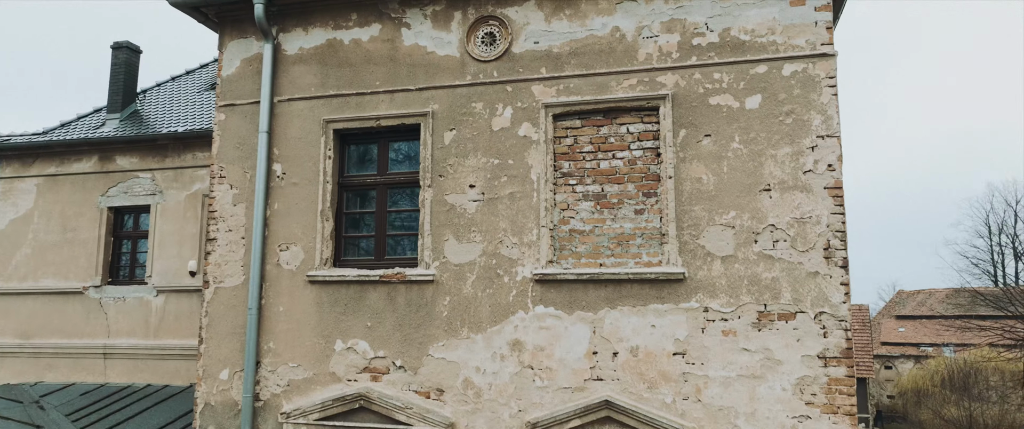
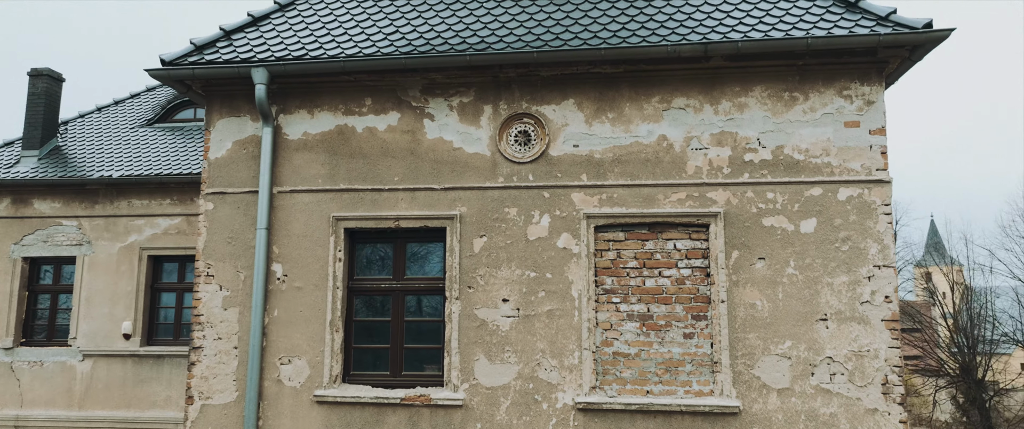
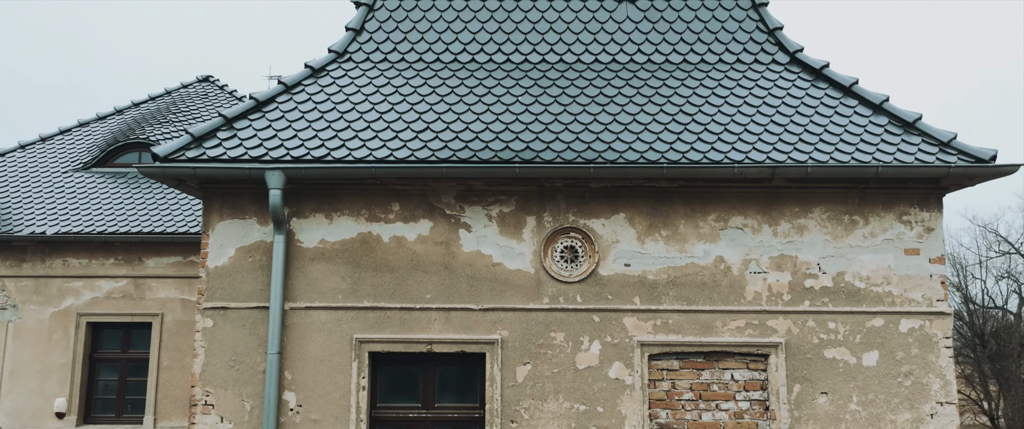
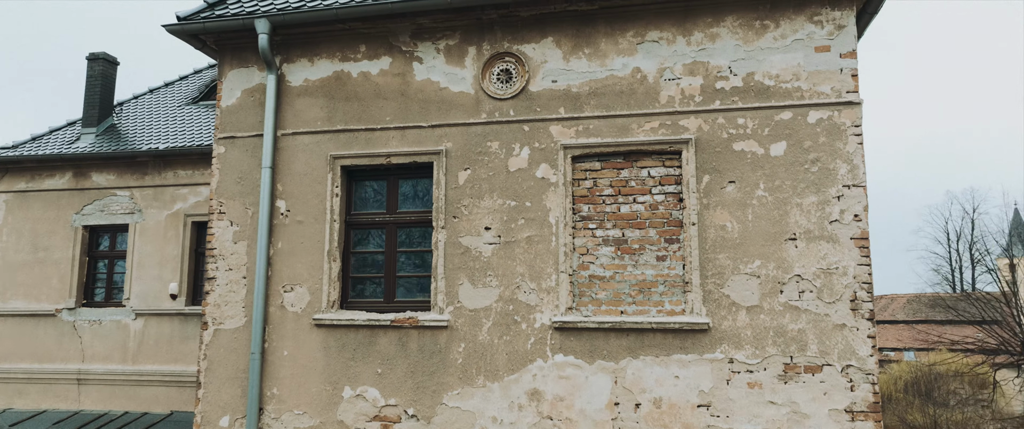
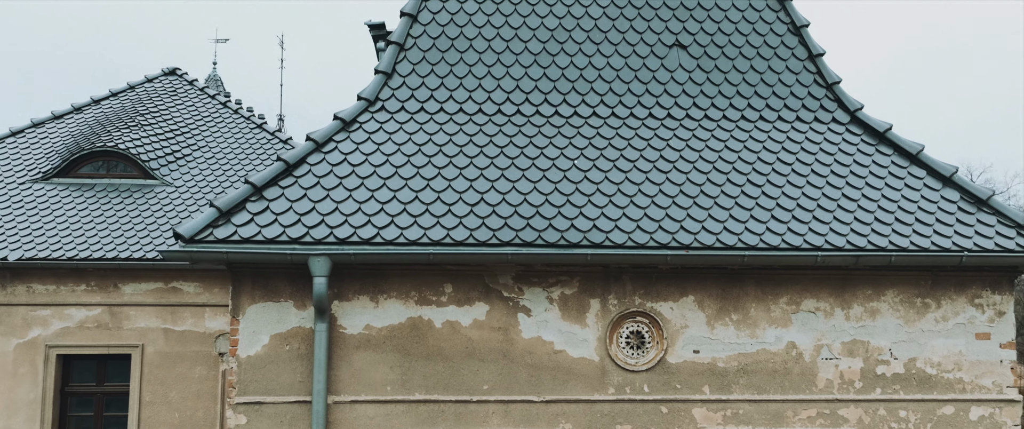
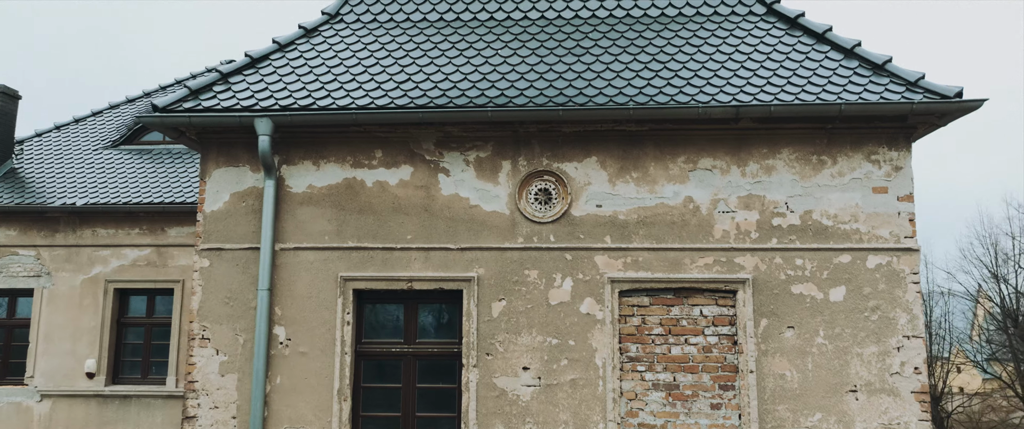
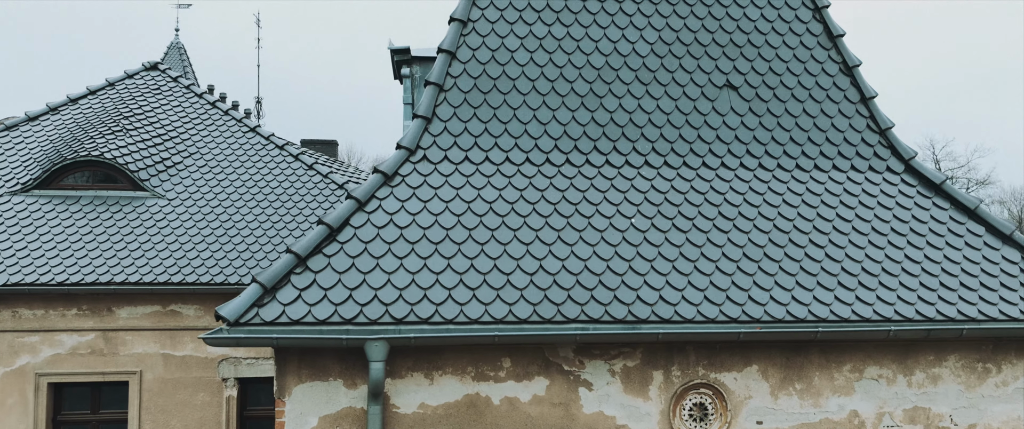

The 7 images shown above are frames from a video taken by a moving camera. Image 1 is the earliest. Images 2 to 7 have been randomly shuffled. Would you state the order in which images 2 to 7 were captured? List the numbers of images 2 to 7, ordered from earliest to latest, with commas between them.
4, 2, 6, 3, 5, 7
